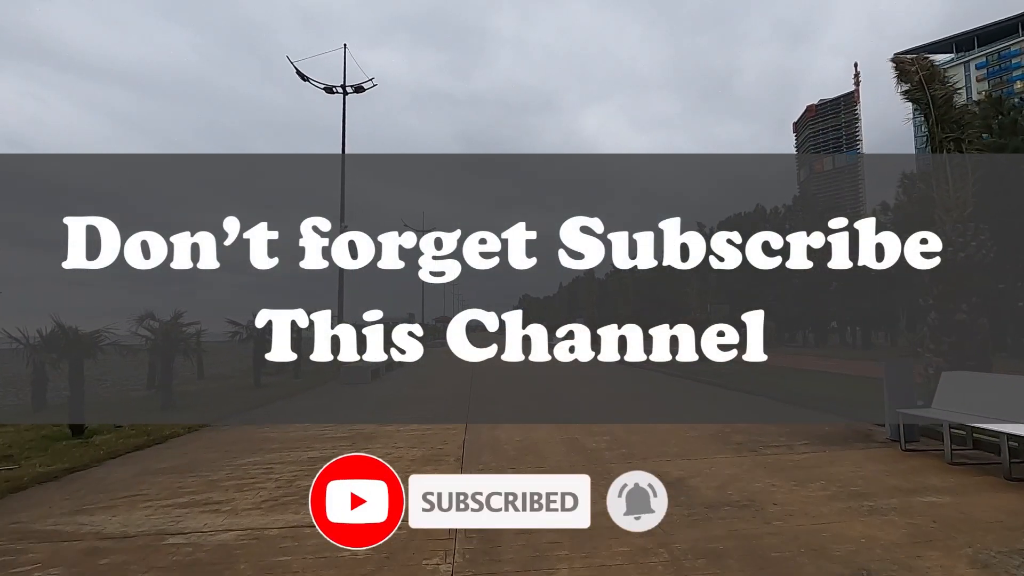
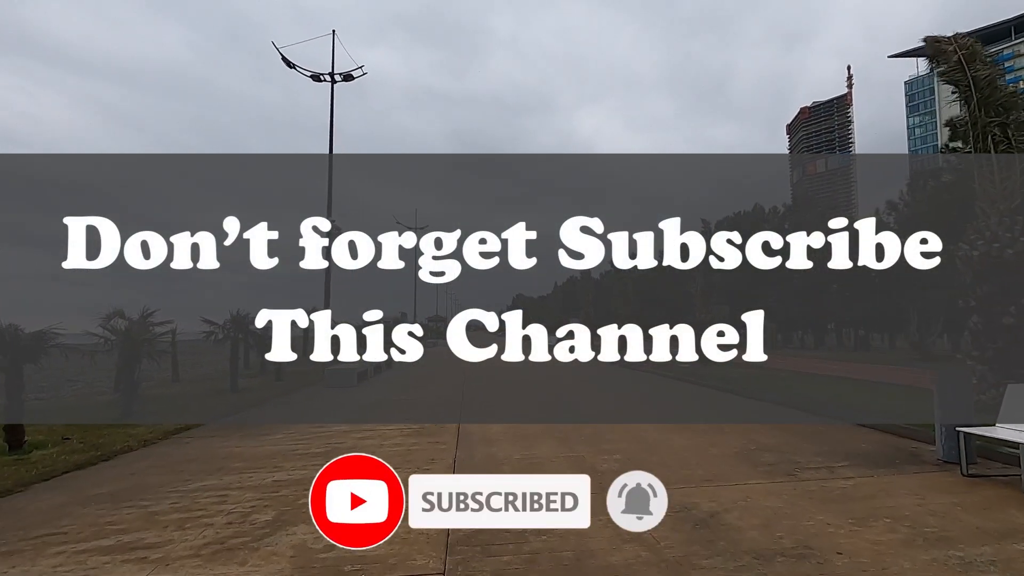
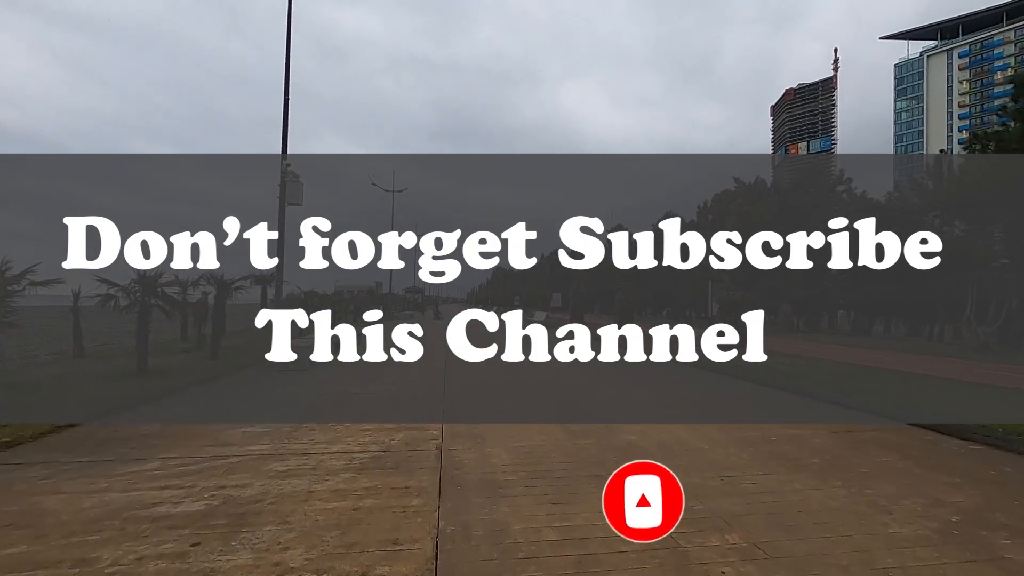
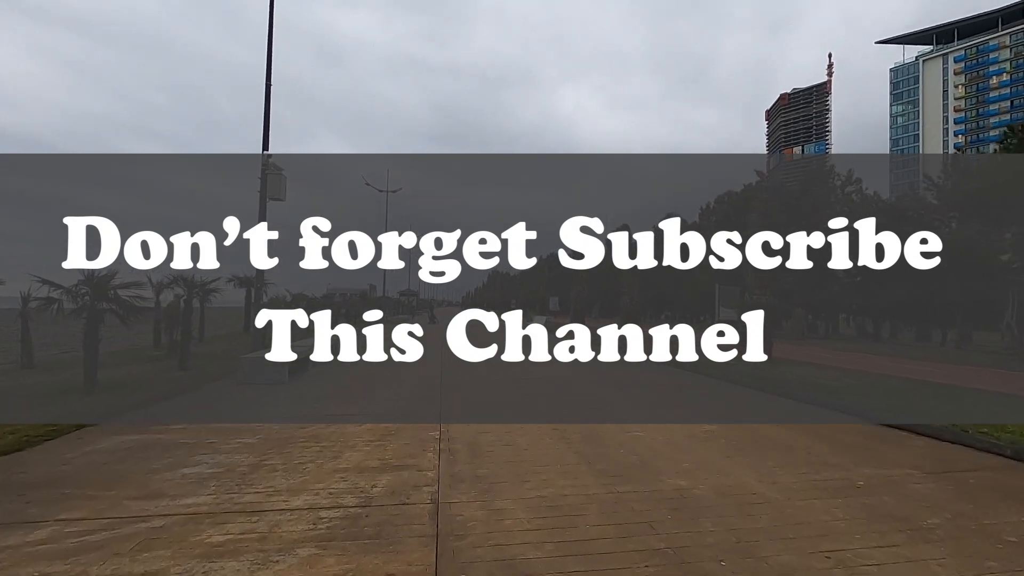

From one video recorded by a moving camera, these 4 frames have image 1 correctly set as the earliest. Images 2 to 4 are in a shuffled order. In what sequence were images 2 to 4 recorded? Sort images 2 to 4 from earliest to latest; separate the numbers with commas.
2, 3, 4
